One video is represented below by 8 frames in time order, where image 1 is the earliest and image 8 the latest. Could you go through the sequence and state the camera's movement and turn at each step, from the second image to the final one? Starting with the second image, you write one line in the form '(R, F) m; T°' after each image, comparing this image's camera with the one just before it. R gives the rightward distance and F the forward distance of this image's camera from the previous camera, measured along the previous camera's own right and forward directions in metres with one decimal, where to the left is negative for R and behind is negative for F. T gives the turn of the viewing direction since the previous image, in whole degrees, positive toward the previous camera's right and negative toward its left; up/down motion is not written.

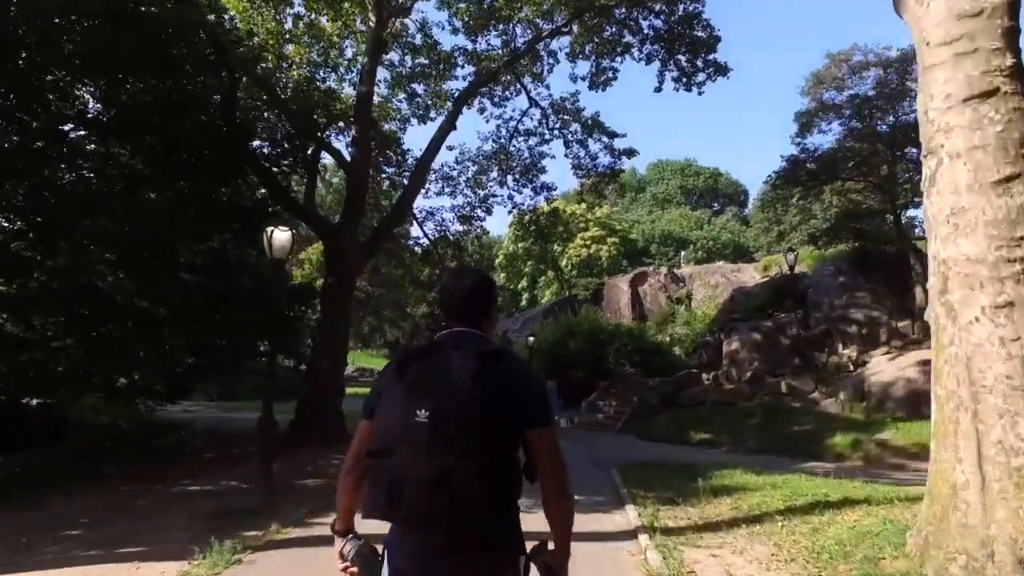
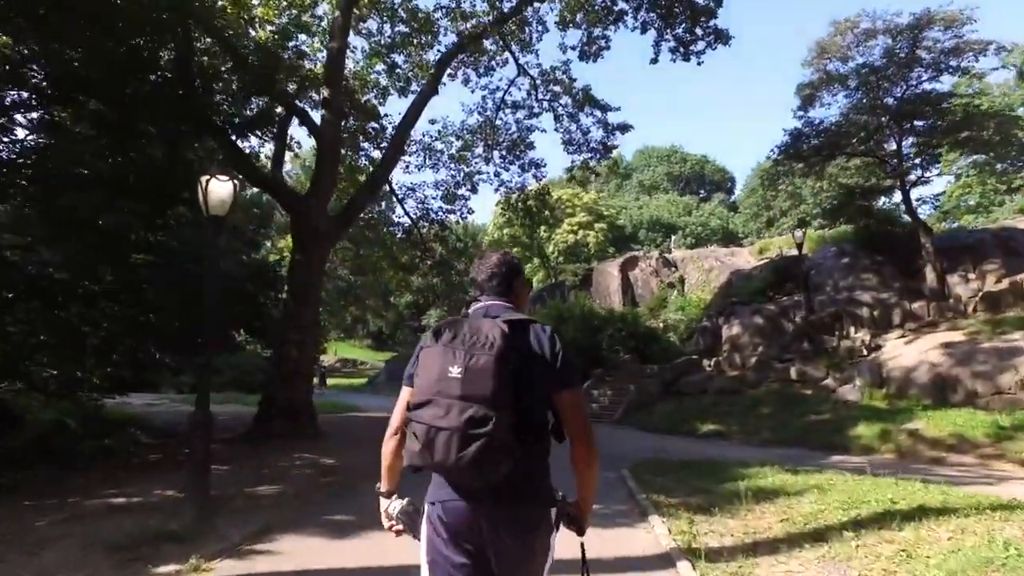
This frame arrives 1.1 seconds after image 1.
(-0.1, +1.7) m; +1°
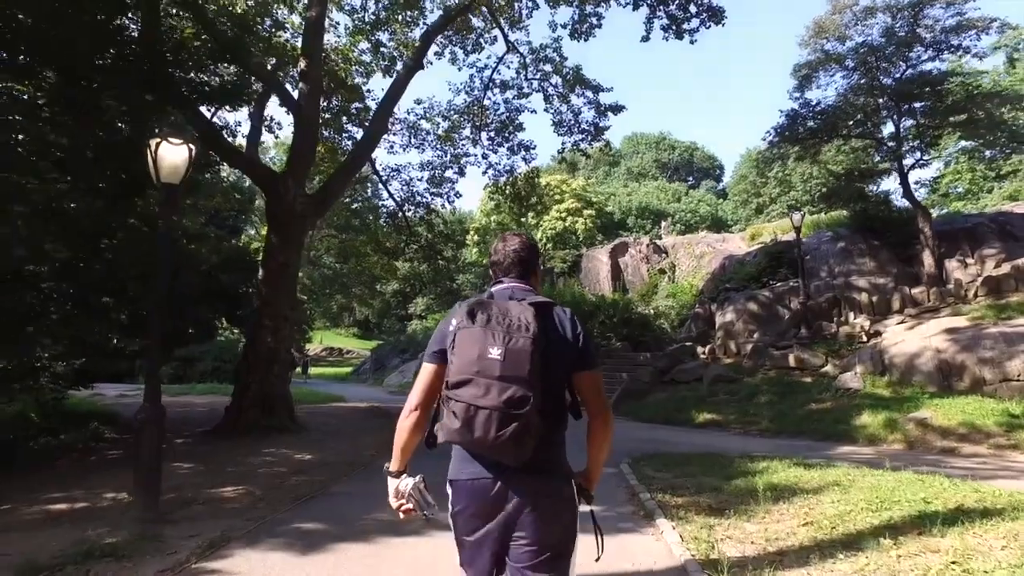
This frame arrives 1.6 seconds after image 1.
(0.0, +0.8) m; +1°
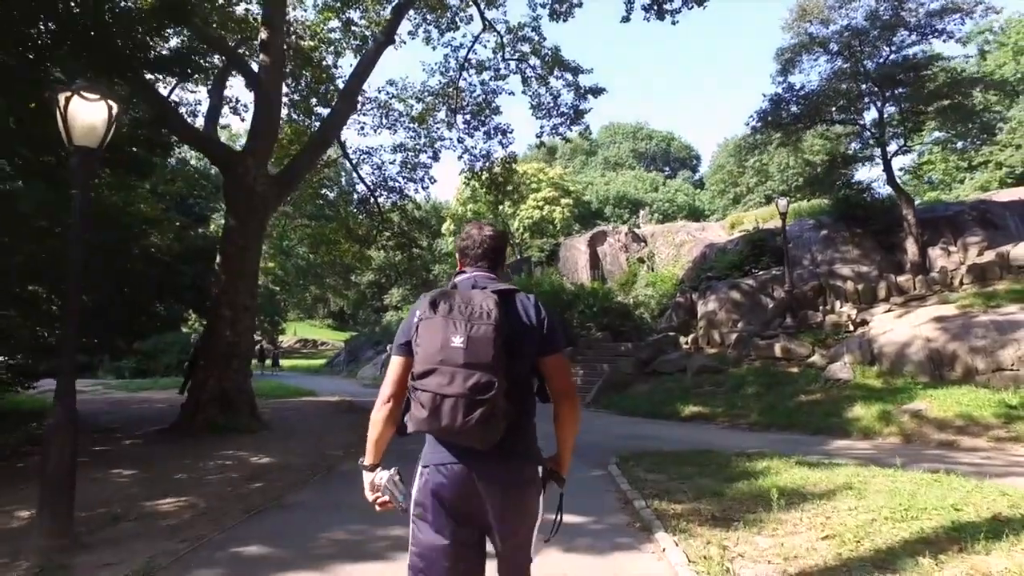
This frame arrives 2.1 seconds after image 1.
(0.0, +0.8) m; +2°
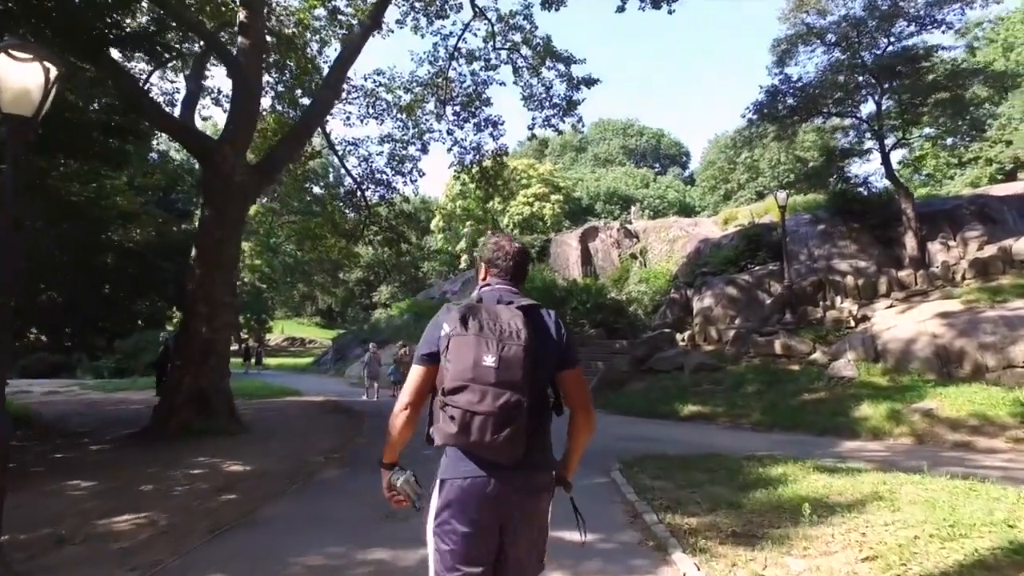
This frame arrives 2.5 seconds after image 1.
(-0.1, +0.6) m; +1°
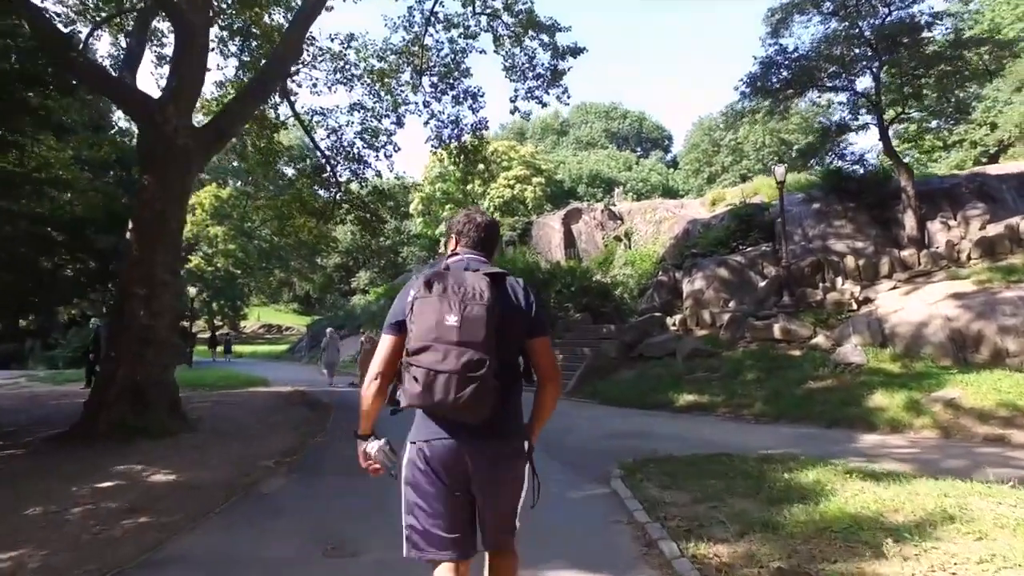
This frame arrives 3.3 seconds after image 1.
(0.0, +1.3) m; +2°
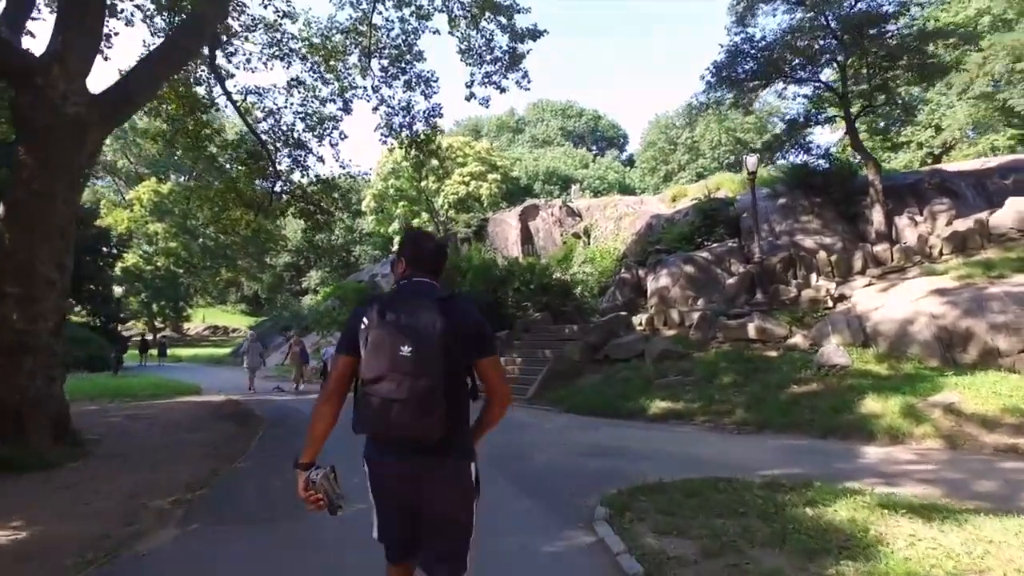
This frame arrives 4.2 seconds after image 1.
(0.0, +1.4) m; +4°
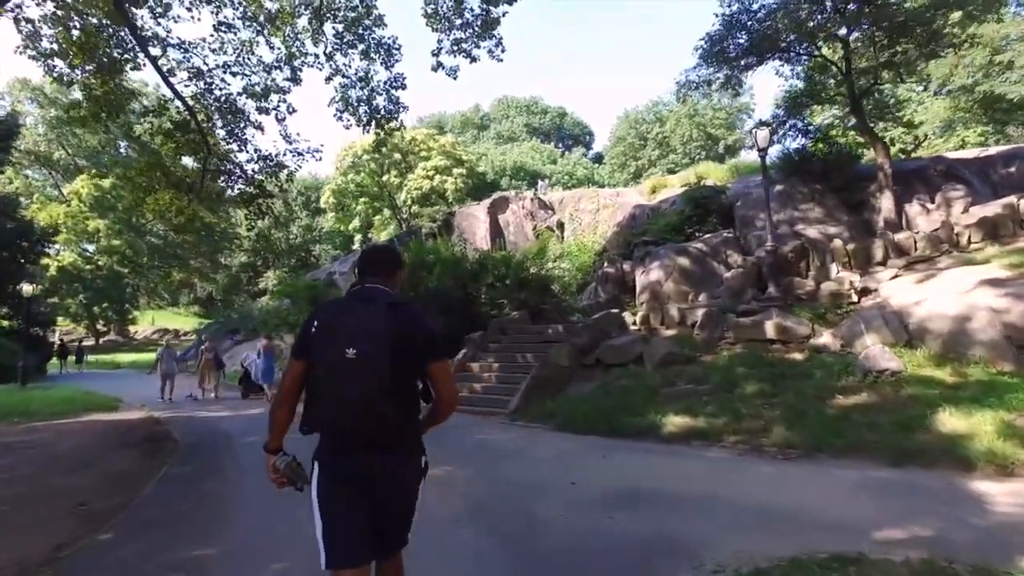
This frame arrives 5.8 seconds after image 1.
(-0.3, +2.5) m; +3°
